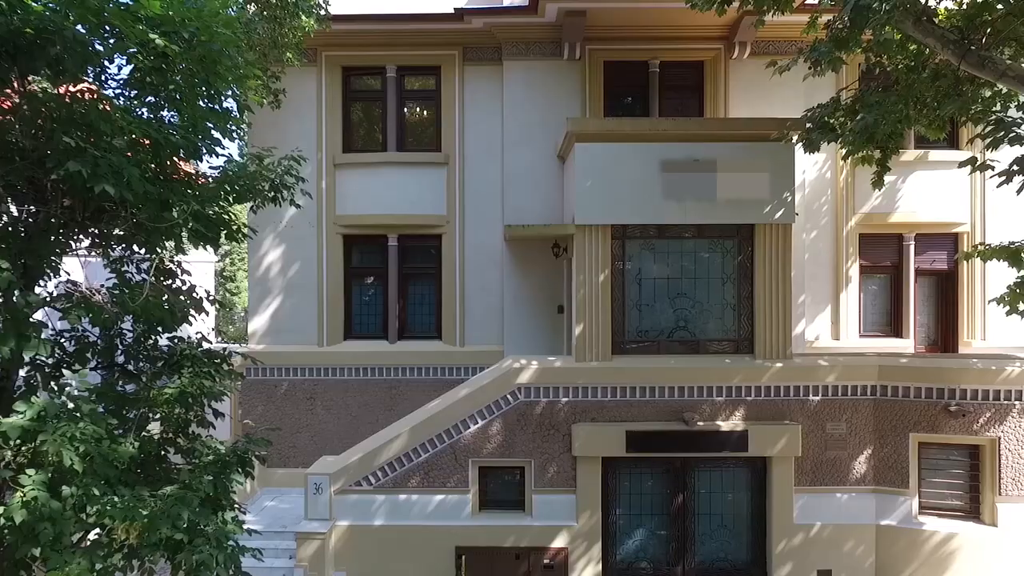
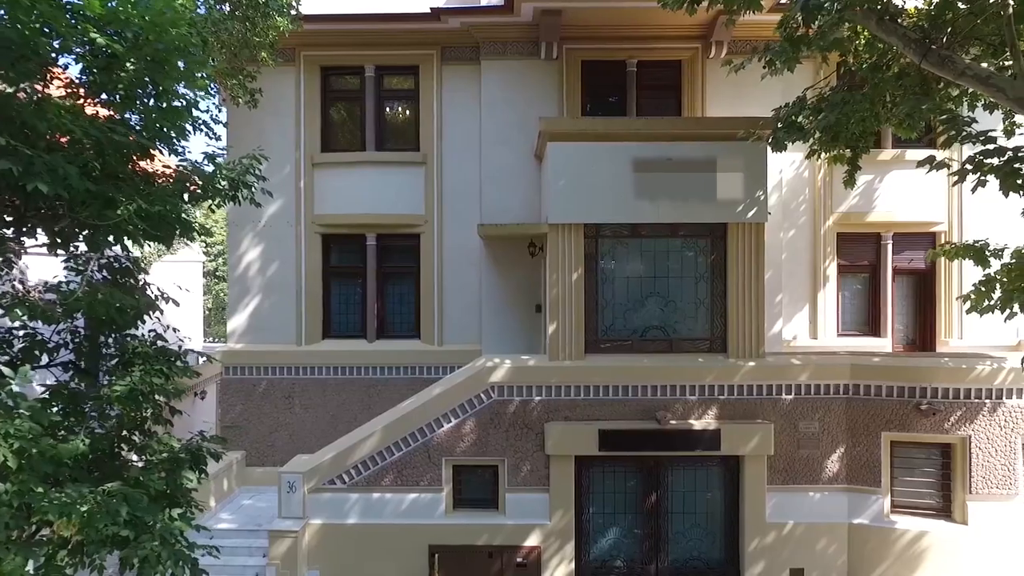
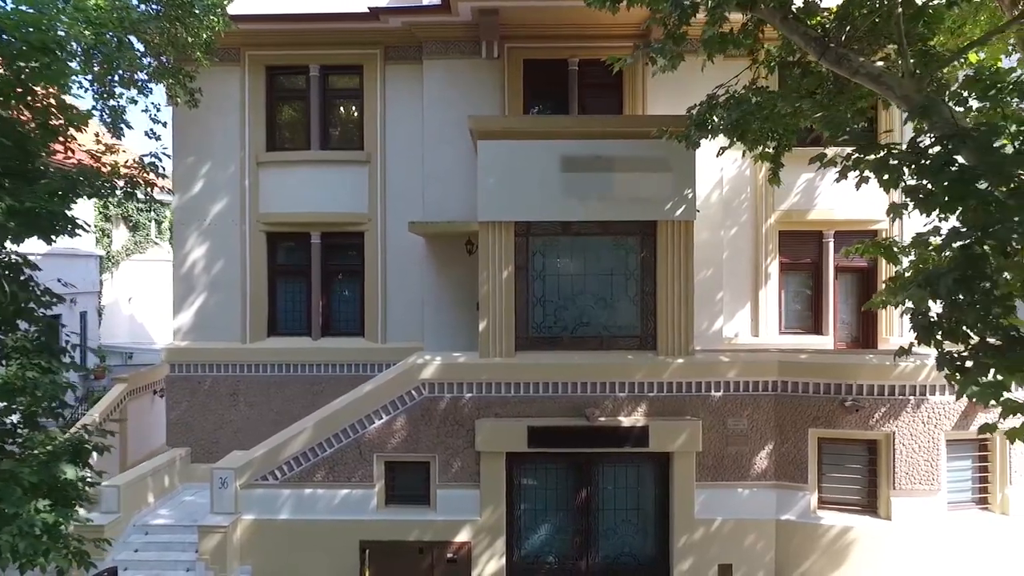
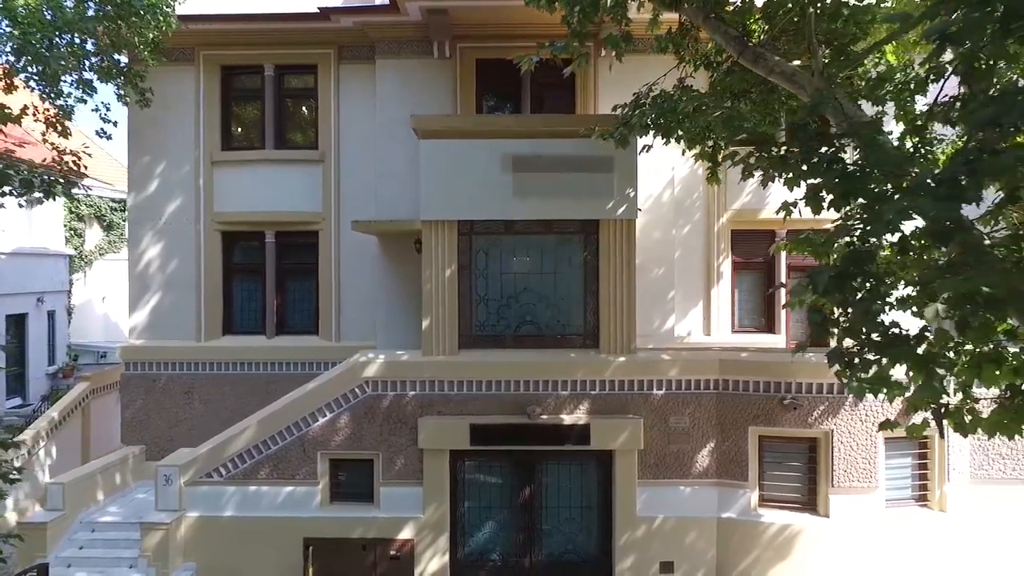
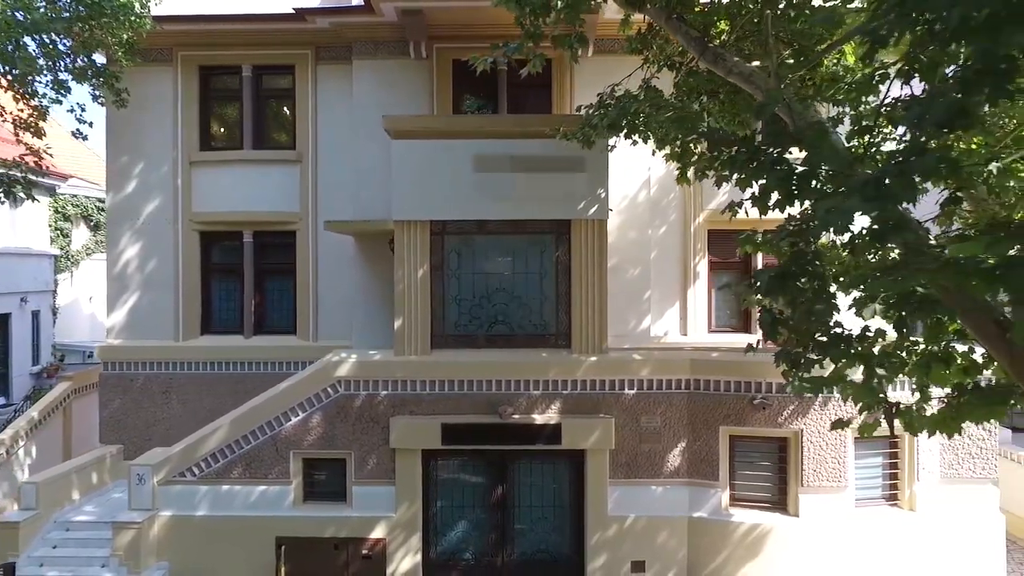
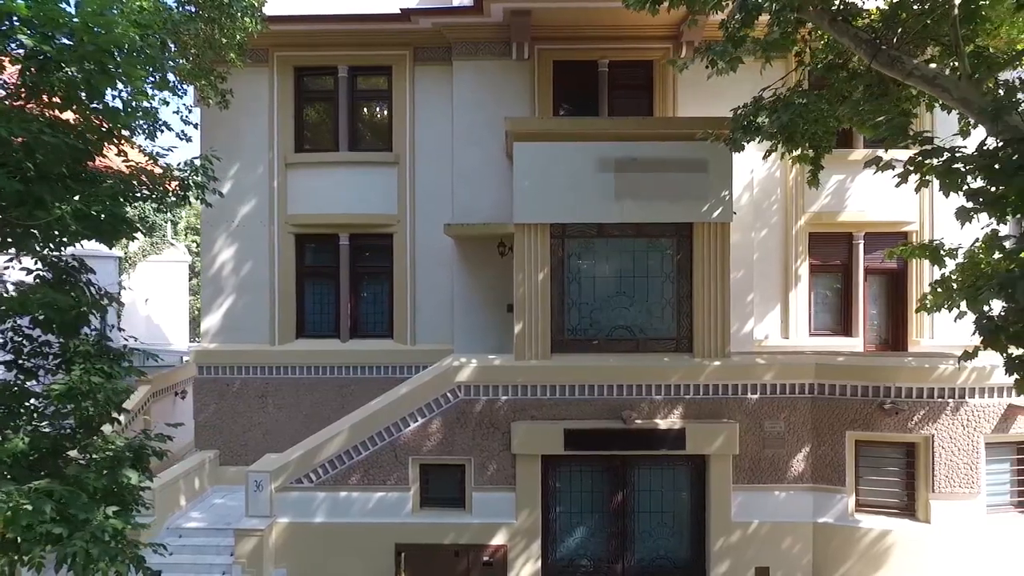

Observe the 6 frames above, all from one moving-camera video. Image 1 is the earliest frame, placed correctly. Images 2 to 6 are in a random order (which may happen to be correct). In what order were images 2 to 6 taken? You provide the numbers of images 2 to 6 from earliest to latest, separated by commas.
2, 6, 3, 4, 5
